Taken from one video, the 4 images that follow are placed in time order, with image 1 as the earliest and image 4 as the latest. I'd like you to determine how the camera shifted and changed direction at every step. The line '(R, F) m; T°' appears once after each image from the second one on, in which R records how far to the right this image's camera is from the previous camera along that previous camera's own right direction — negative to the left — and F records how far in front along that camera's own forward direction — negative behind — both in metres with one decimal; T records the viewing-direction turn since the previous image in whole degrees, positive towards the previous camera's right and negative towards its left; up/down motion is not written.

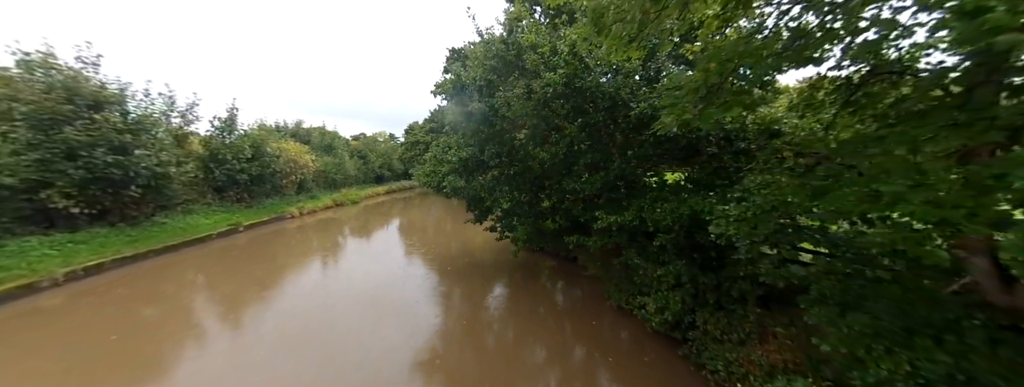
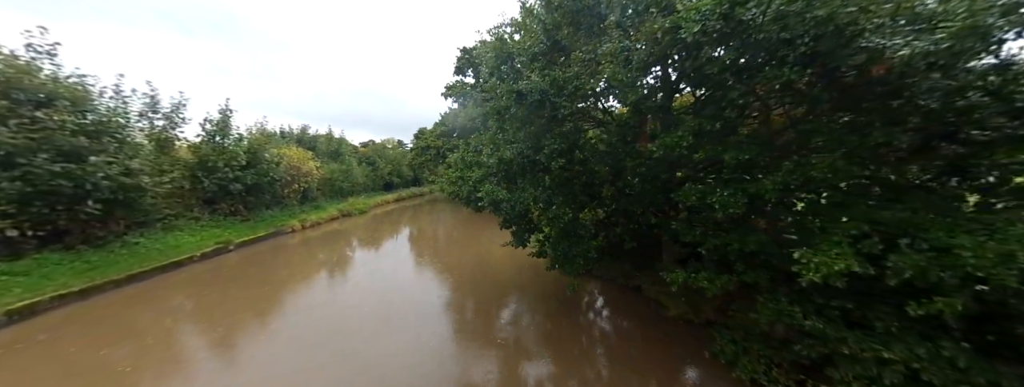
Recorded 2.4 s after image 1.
(-0.7, +1.8) m; -1°
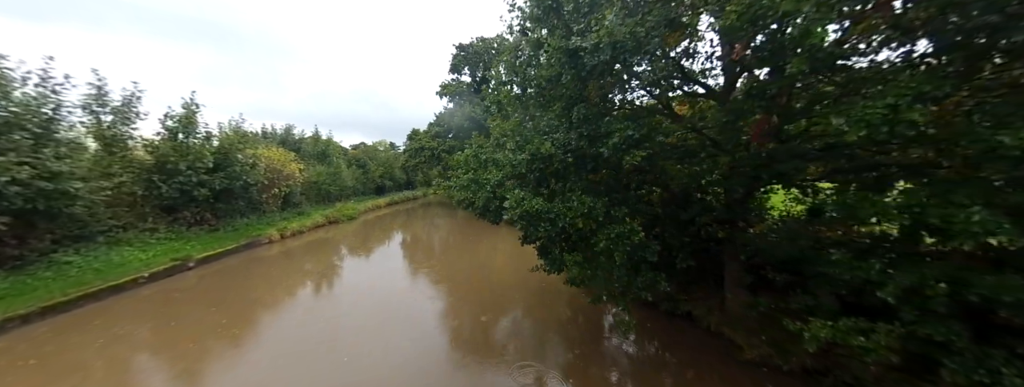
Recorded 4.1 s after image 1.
(-0.4, +1.3) m; +1°
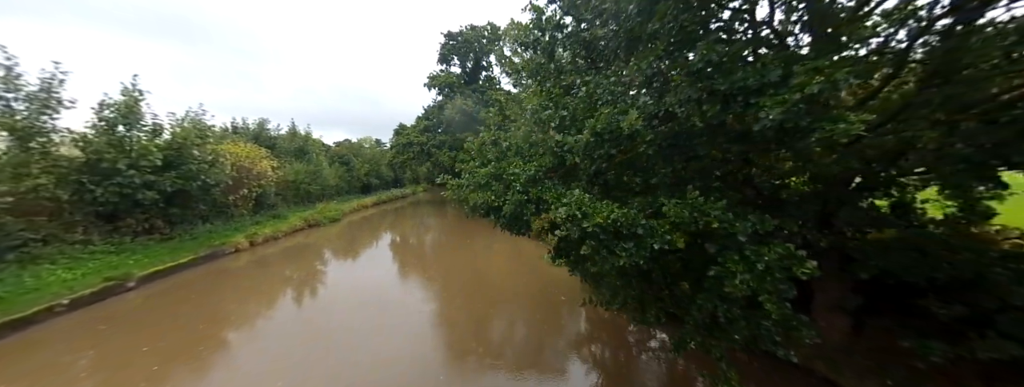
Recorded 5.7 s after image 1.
(-0.4, +1.2) m; +2°
